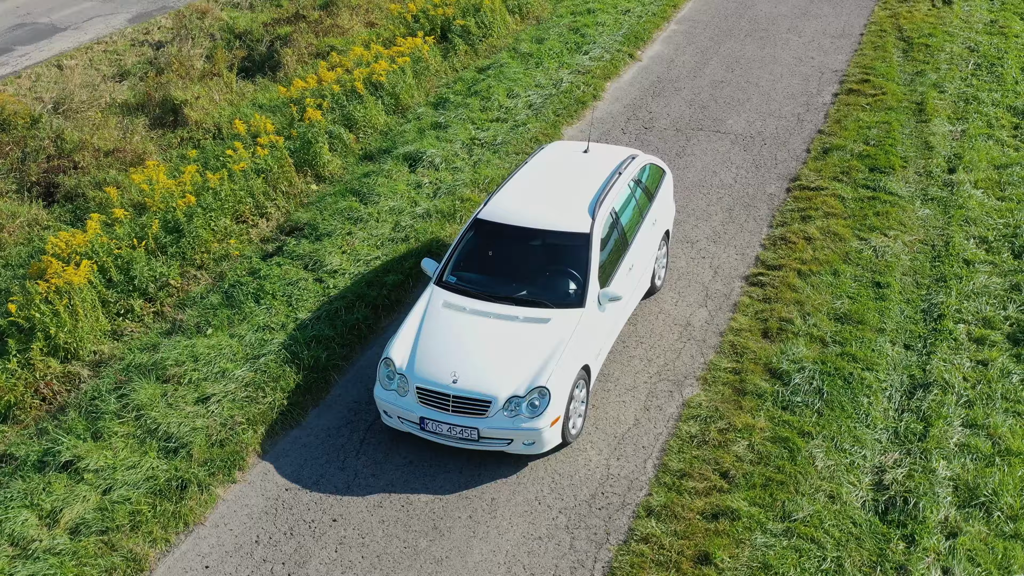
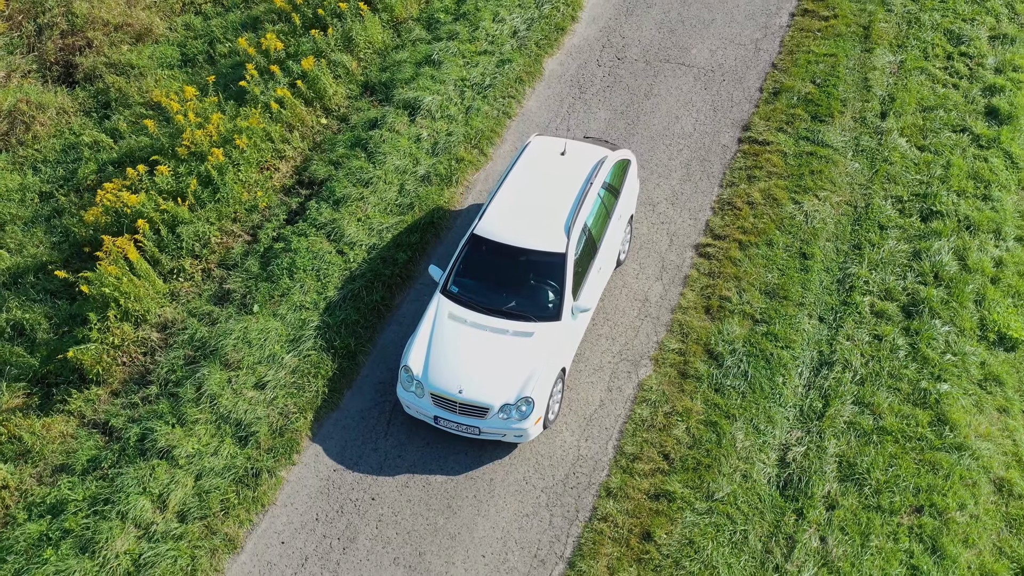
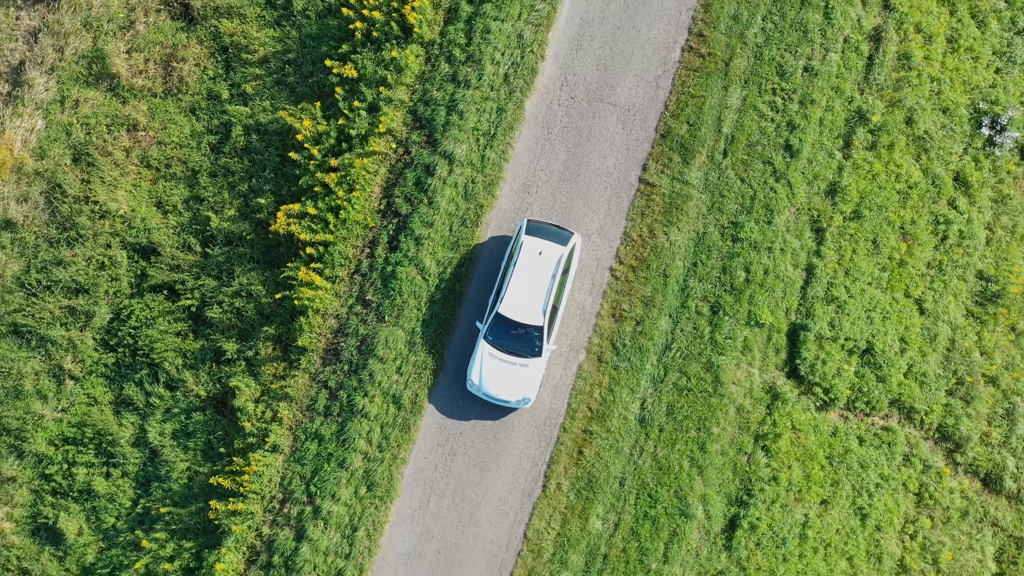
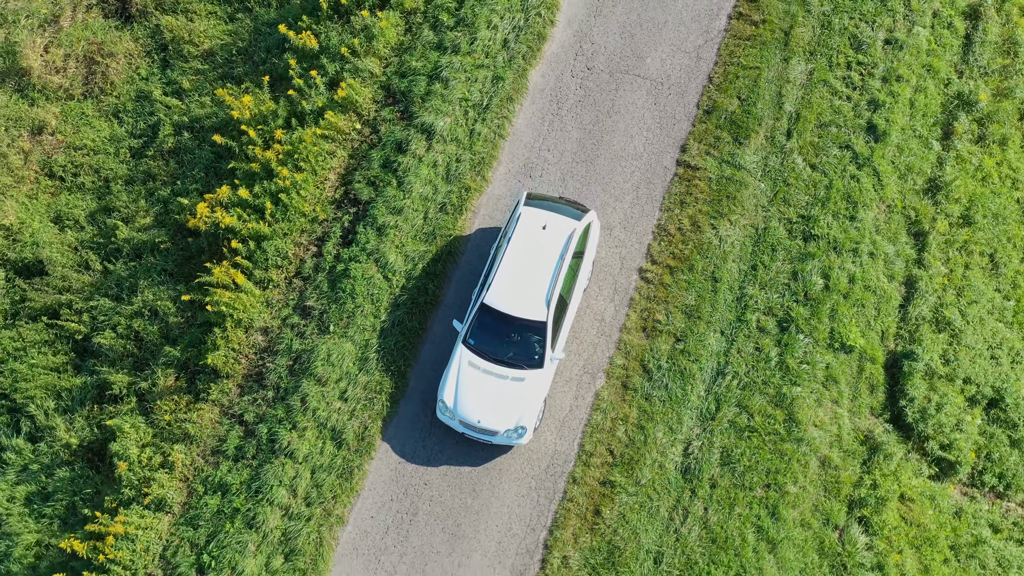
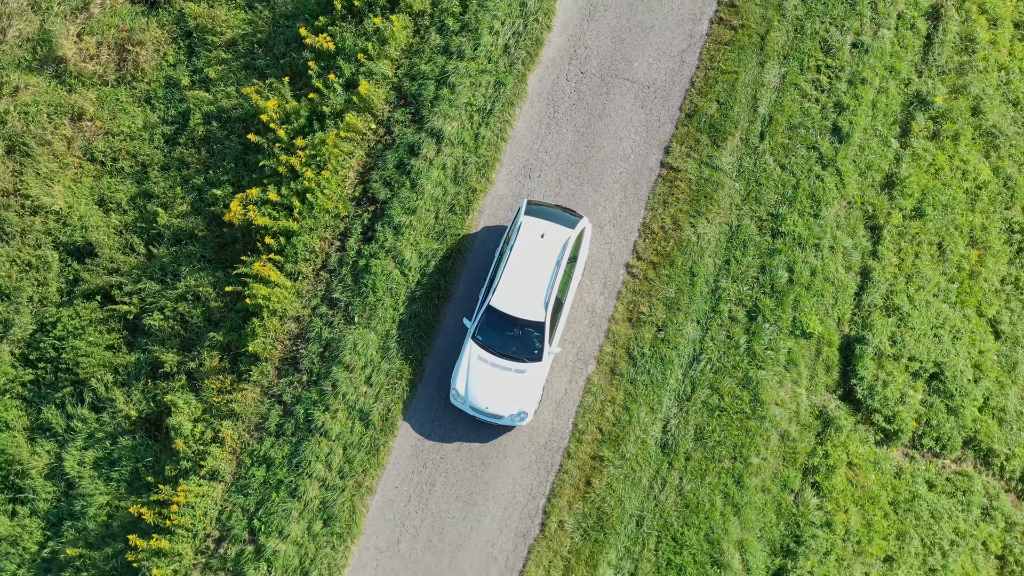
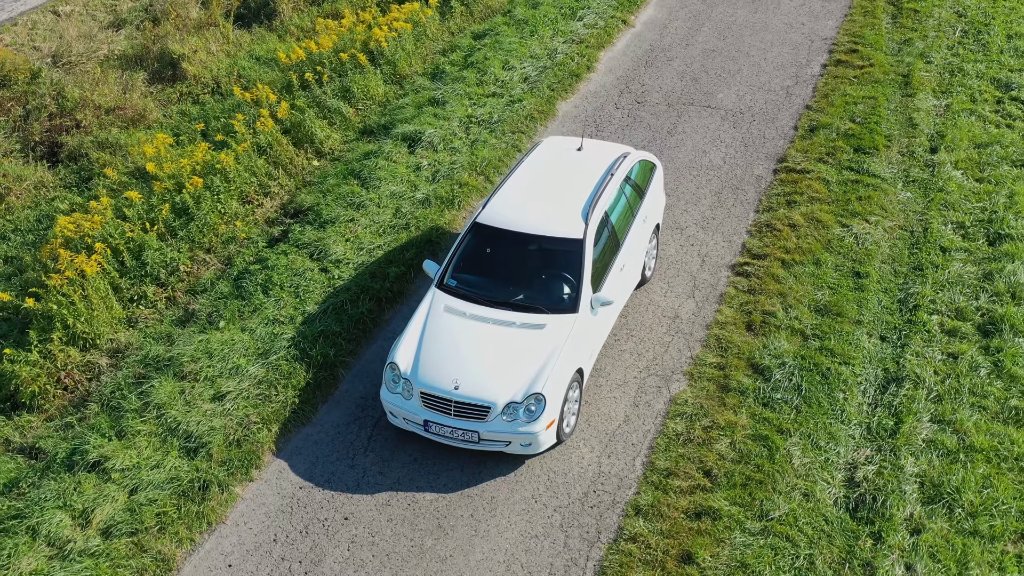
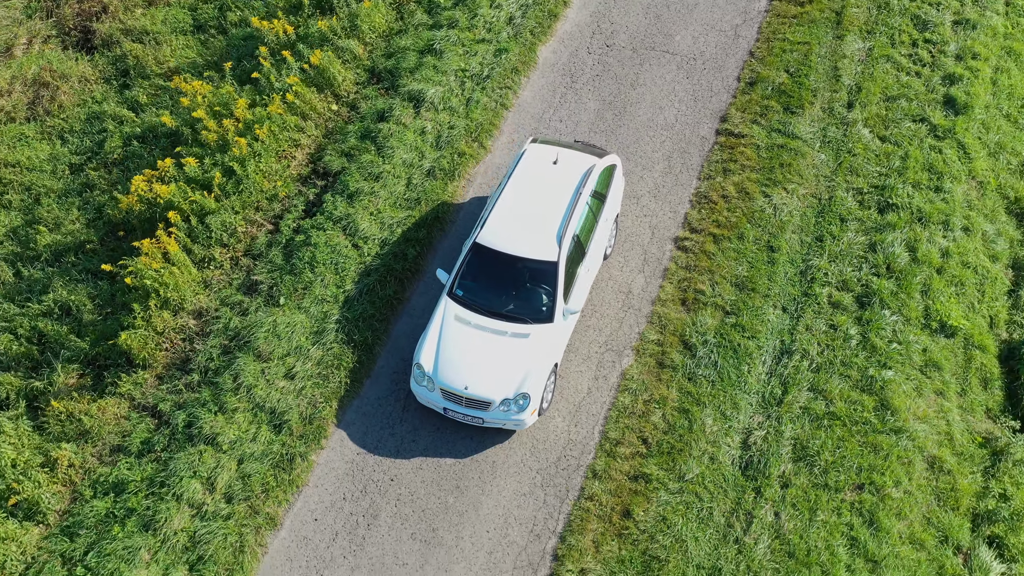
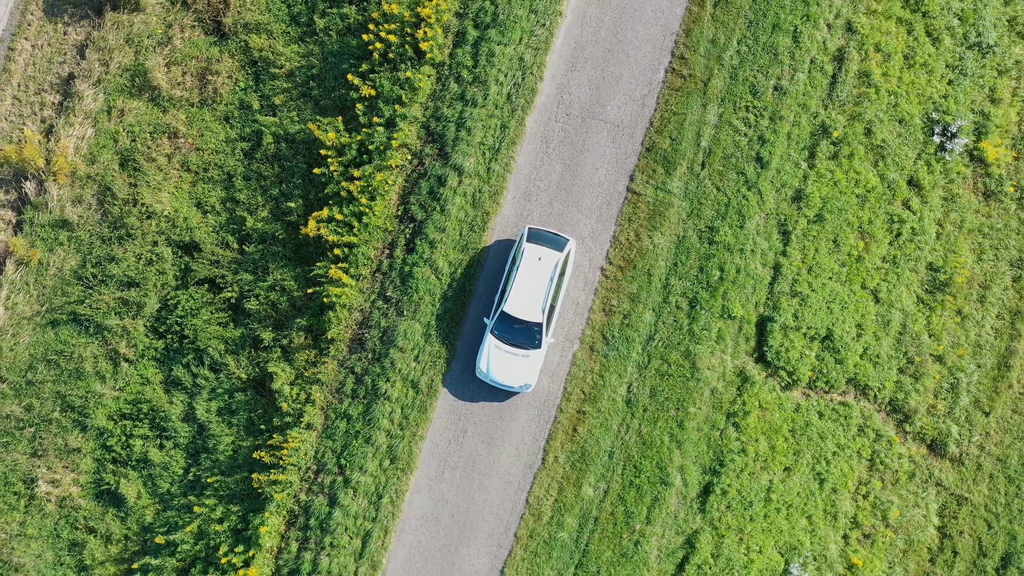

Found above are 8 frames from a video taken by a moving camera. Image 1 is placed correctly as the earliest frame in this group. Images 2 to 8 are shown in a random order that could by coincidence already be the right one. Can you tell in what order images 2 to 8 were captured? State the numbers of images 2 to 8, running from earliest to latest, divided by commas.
6, 2, 7, 4, 5, 3, 8
